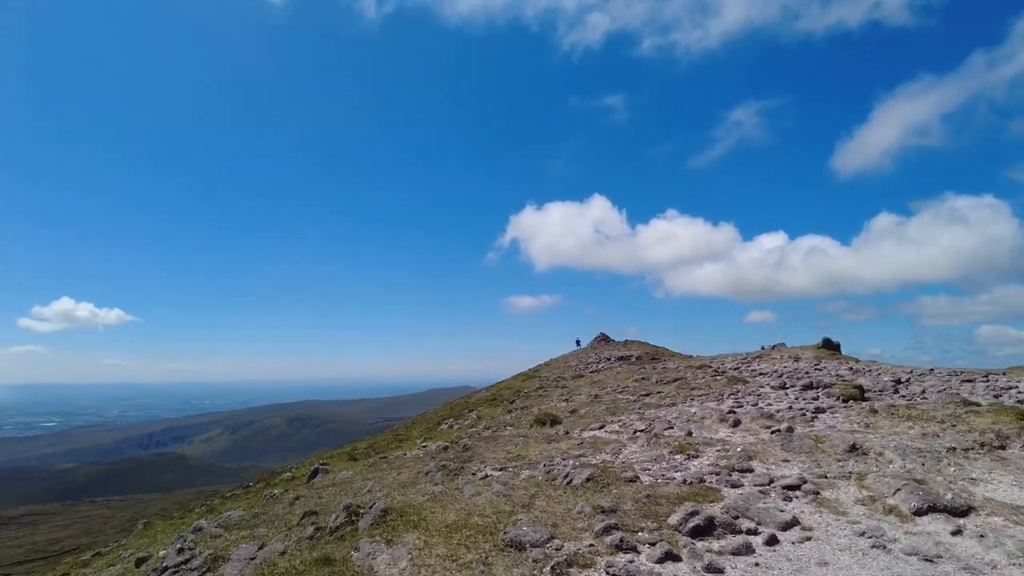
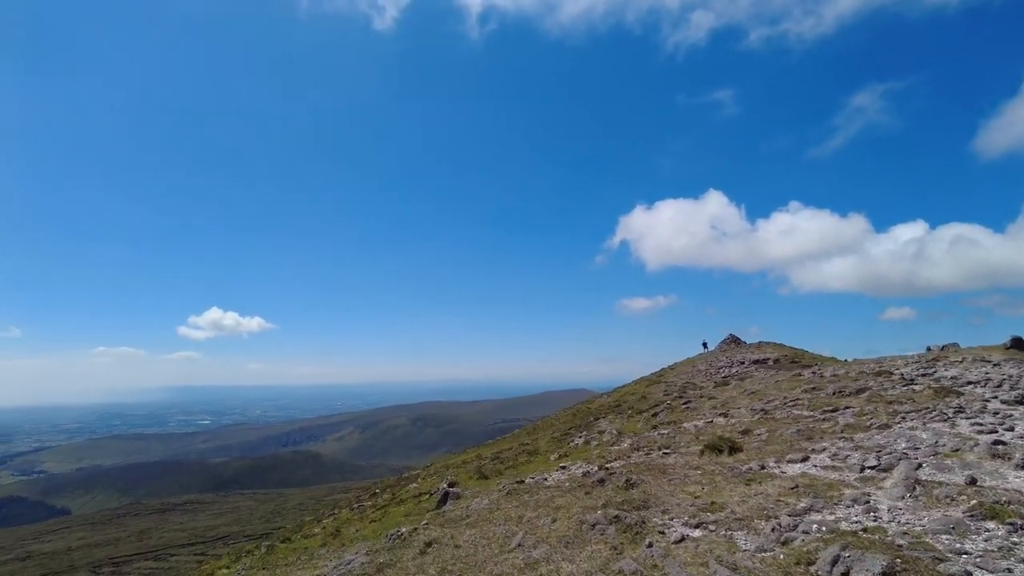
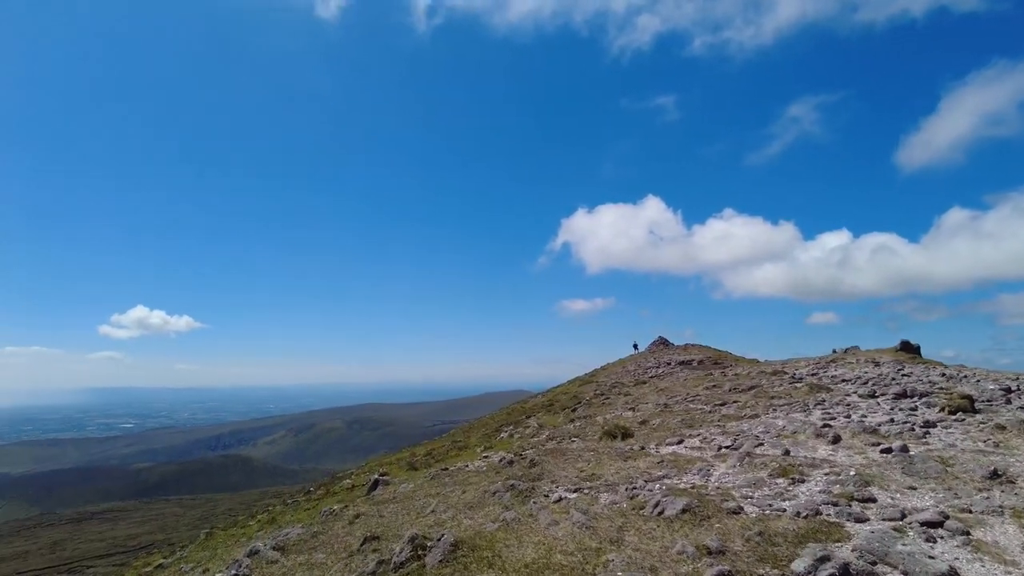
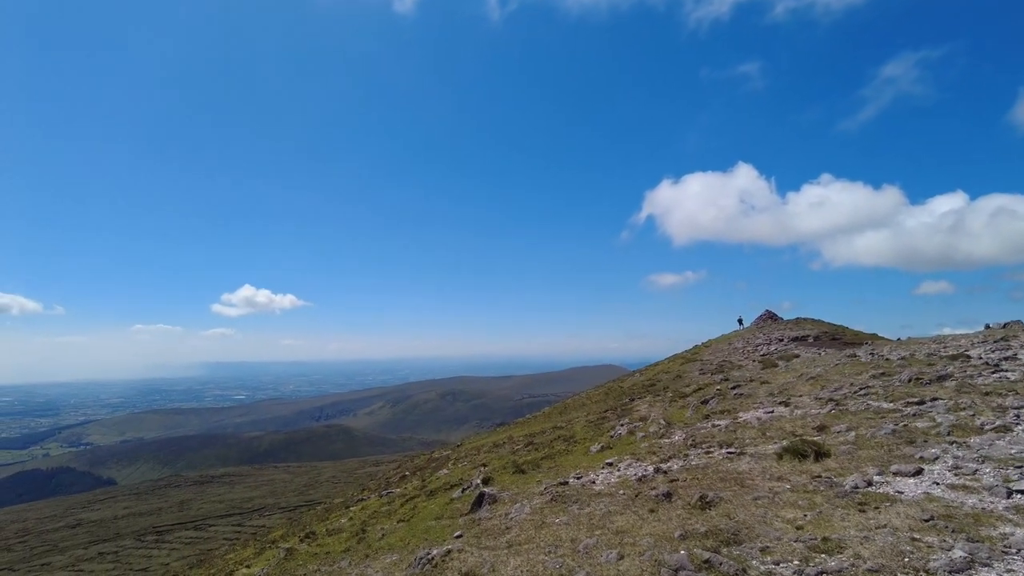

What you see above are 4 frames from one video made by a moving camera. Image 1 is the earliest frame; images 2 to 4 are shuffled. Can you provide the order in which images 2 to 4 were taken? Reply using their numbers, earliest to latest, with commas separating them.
3, 2, 4
